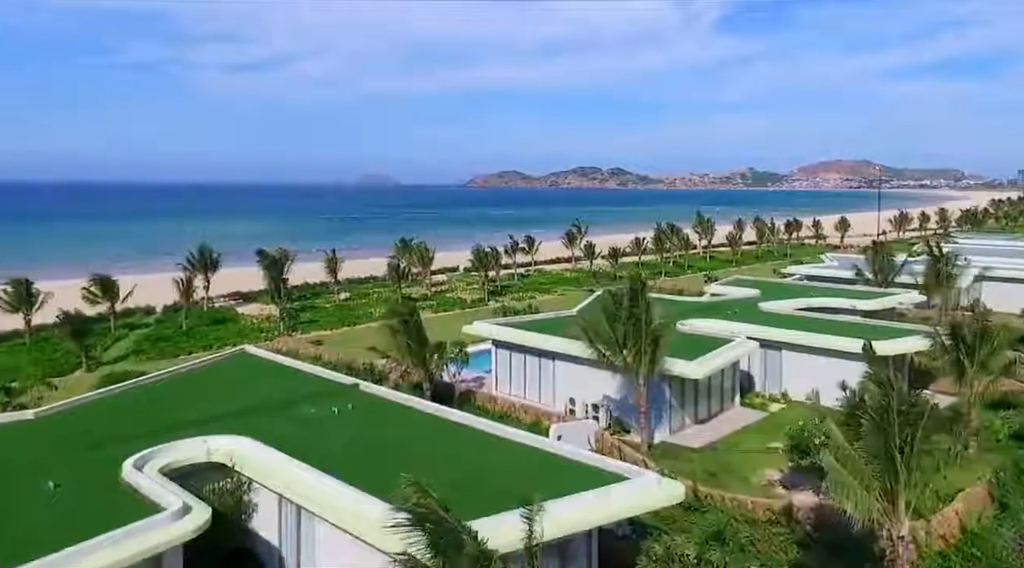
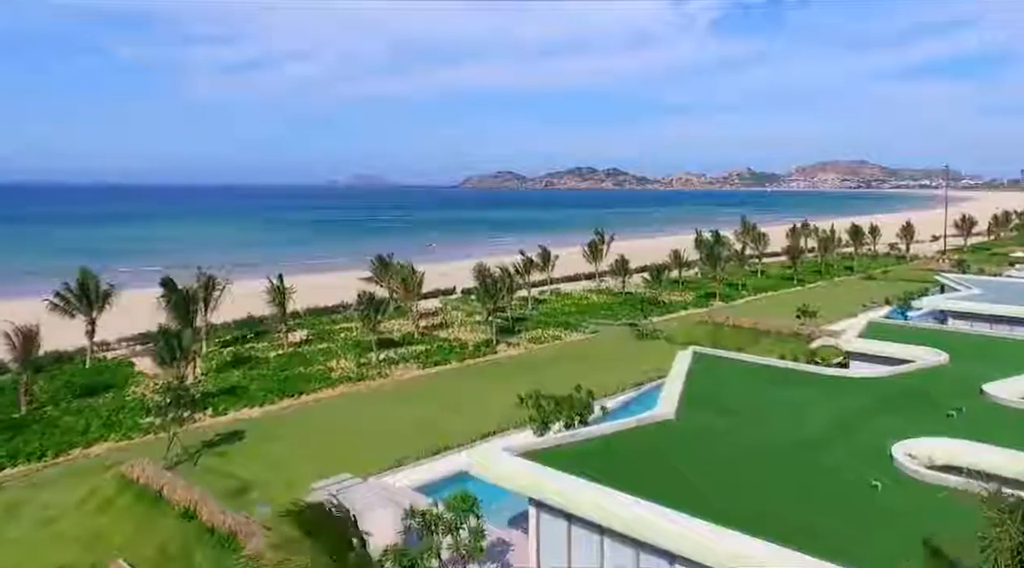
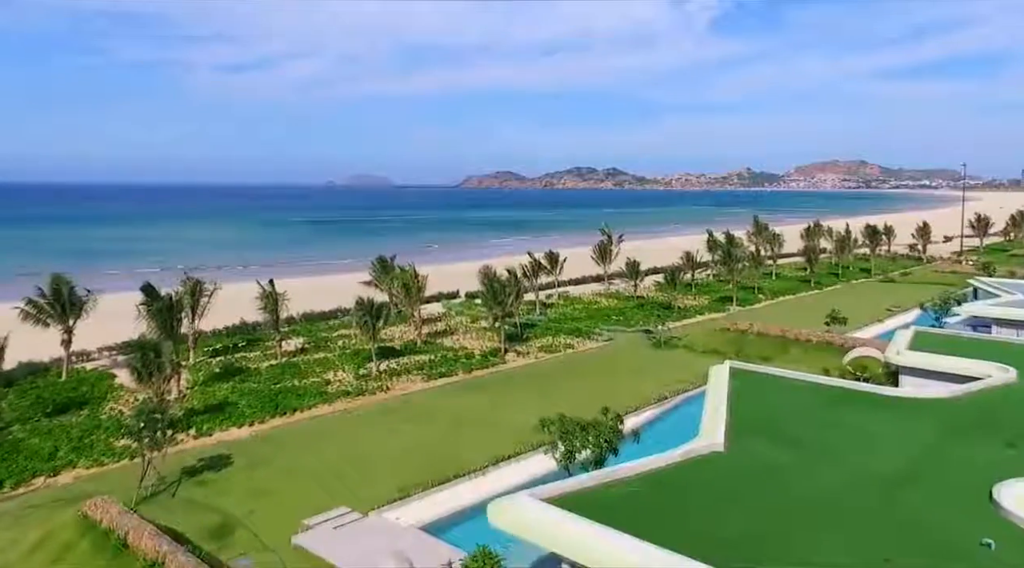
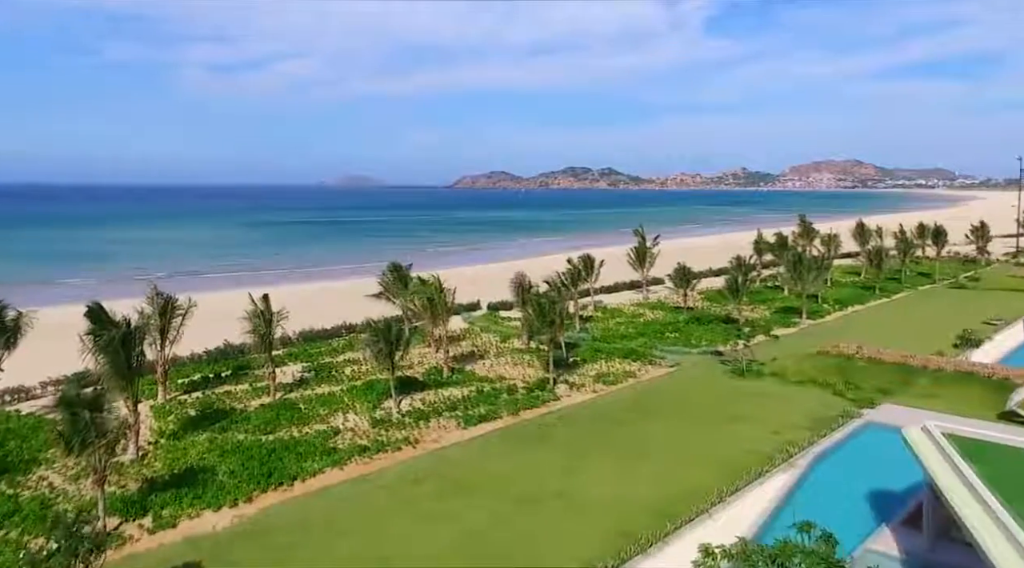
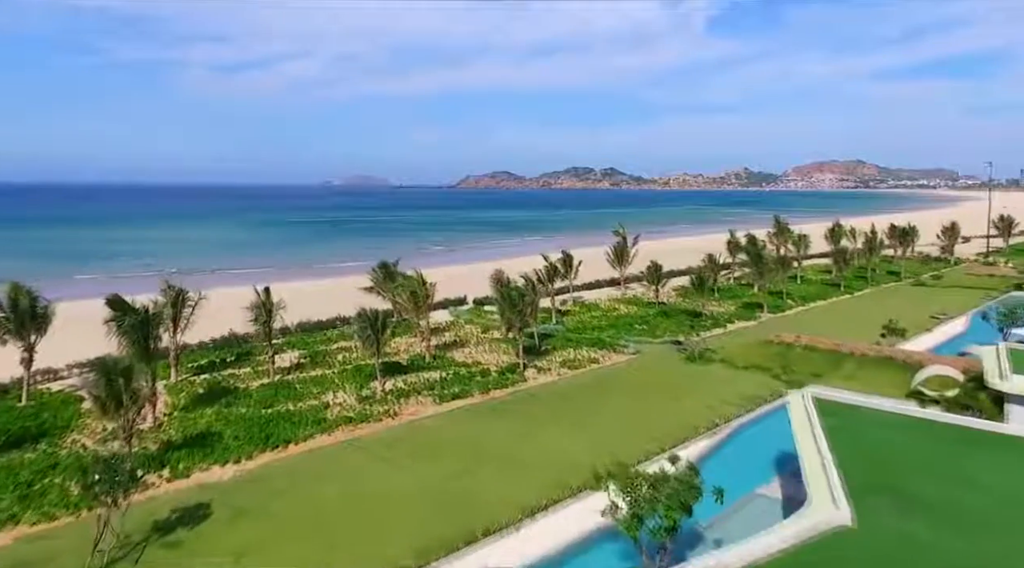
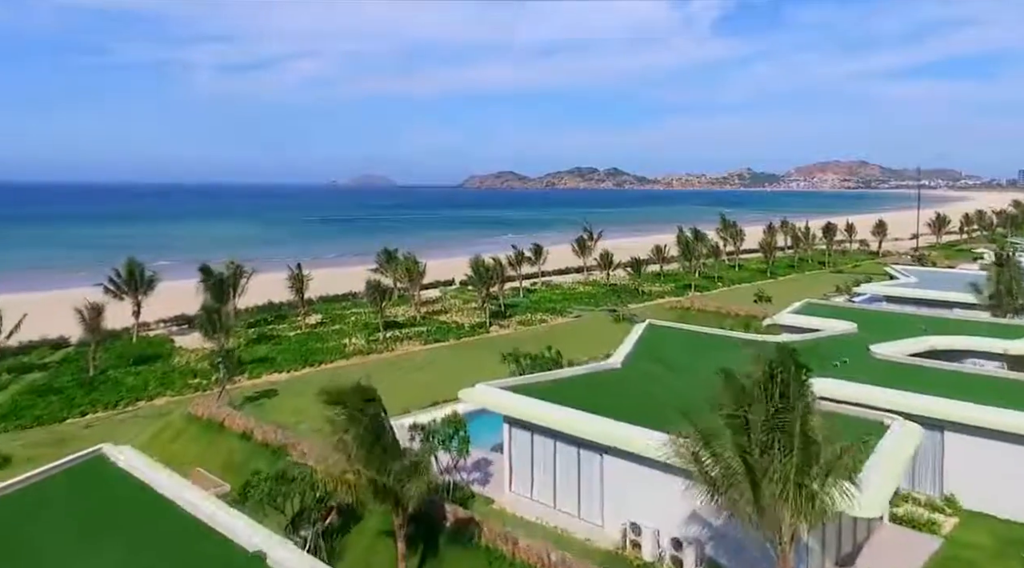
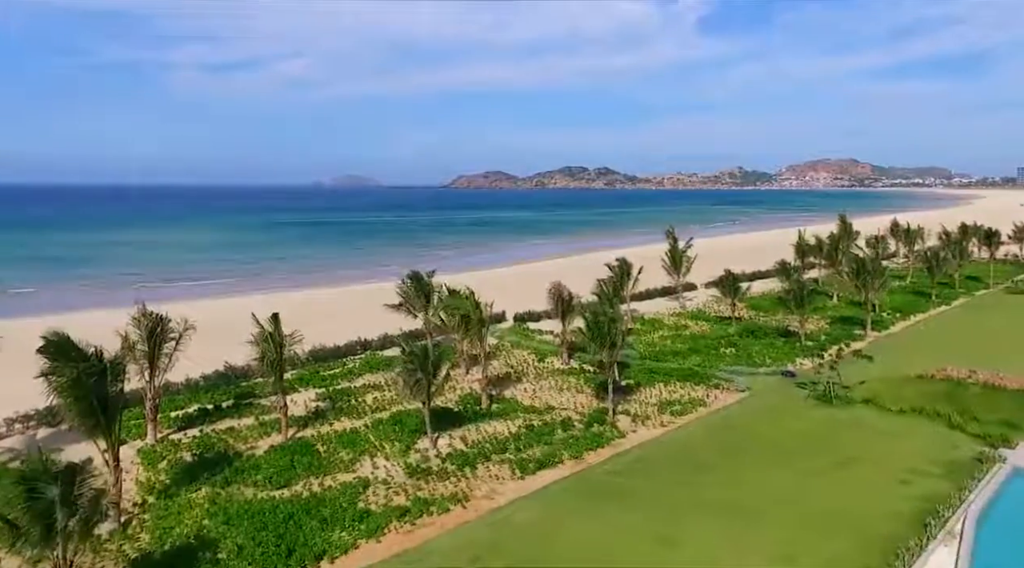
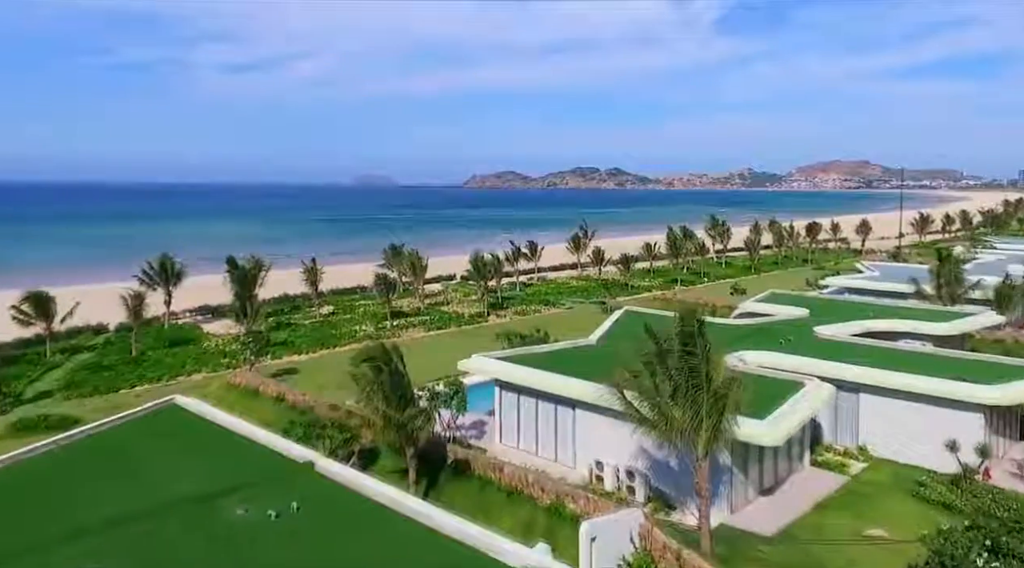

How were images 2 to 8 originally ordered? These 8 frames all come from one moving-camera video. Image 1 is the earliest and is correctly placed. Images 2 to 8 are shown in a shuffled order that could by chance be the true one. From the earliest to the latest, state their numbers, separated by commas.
8, 6, 2, 3, 5, 4, 7
